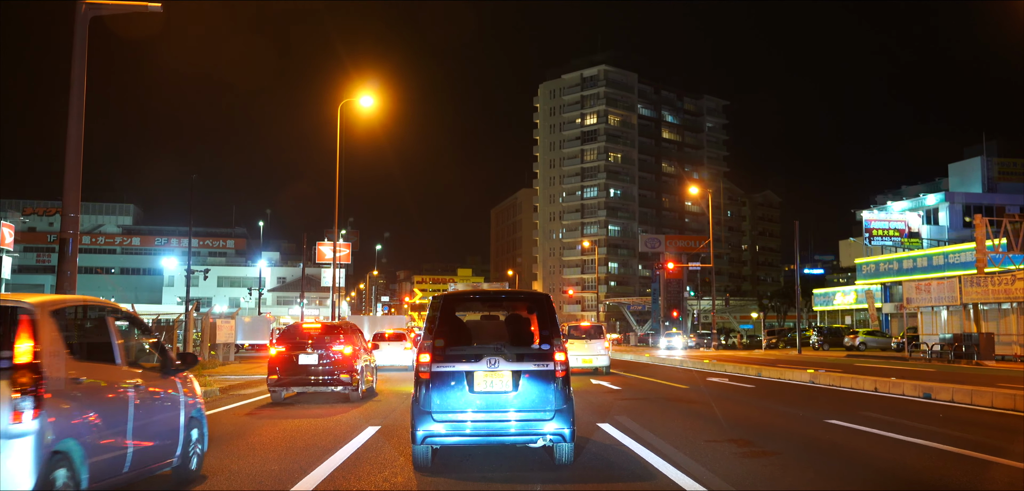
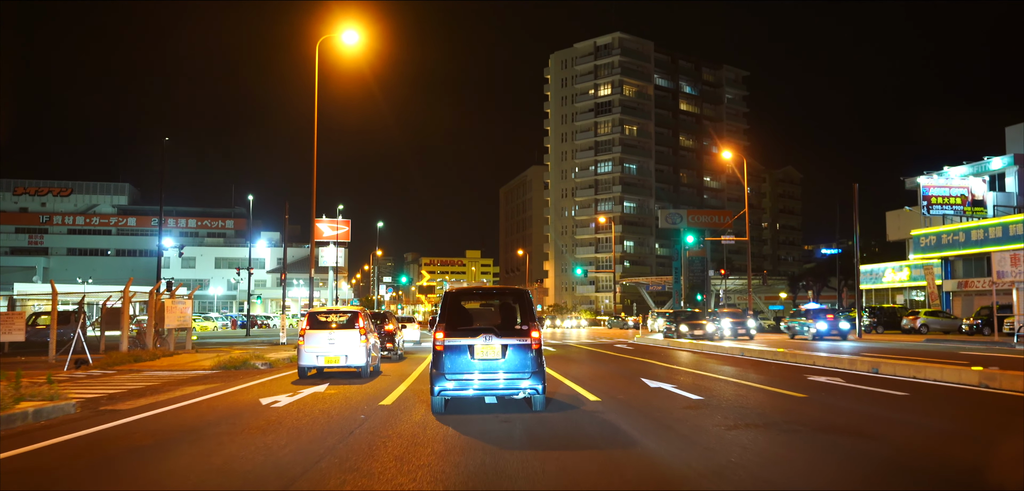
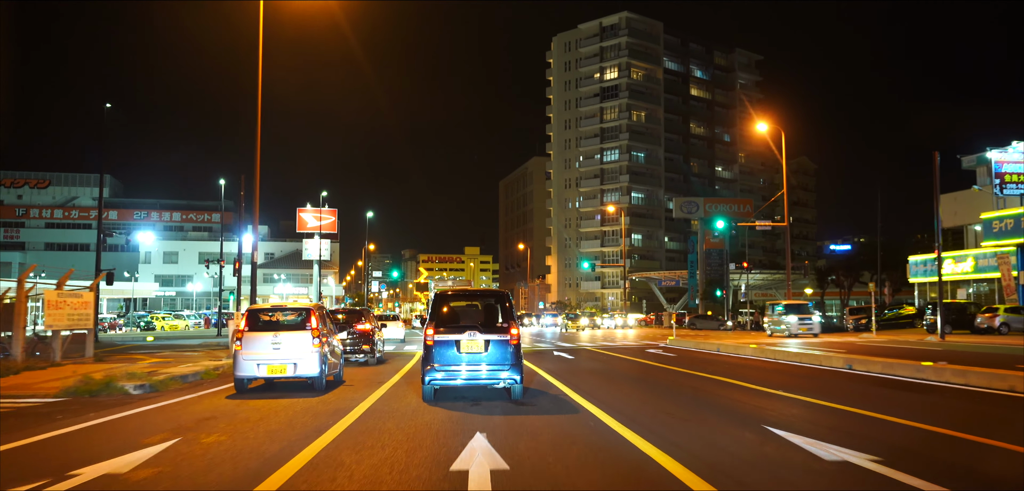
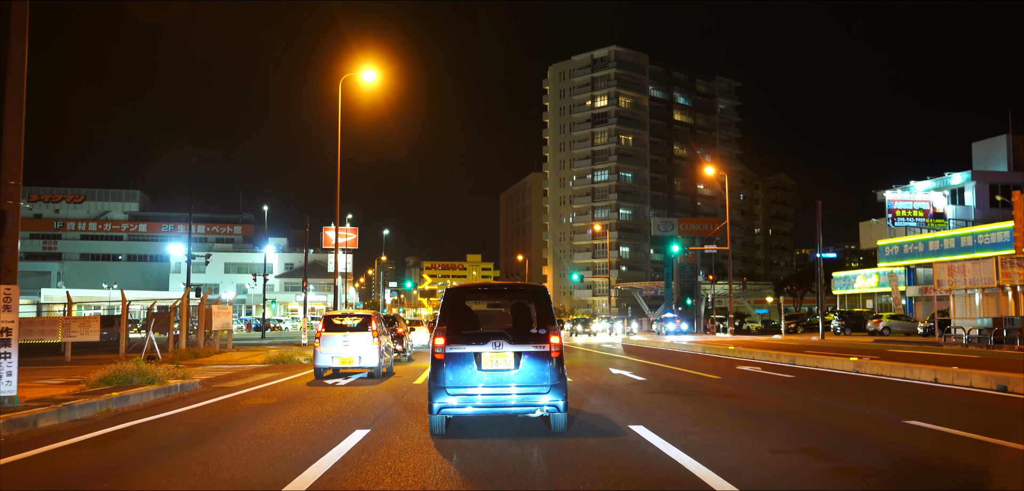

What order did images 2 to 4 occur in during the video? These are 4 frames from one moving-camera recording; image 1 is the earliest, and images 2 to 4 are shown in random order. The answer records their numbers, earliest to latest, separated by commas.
4, 2, 3
